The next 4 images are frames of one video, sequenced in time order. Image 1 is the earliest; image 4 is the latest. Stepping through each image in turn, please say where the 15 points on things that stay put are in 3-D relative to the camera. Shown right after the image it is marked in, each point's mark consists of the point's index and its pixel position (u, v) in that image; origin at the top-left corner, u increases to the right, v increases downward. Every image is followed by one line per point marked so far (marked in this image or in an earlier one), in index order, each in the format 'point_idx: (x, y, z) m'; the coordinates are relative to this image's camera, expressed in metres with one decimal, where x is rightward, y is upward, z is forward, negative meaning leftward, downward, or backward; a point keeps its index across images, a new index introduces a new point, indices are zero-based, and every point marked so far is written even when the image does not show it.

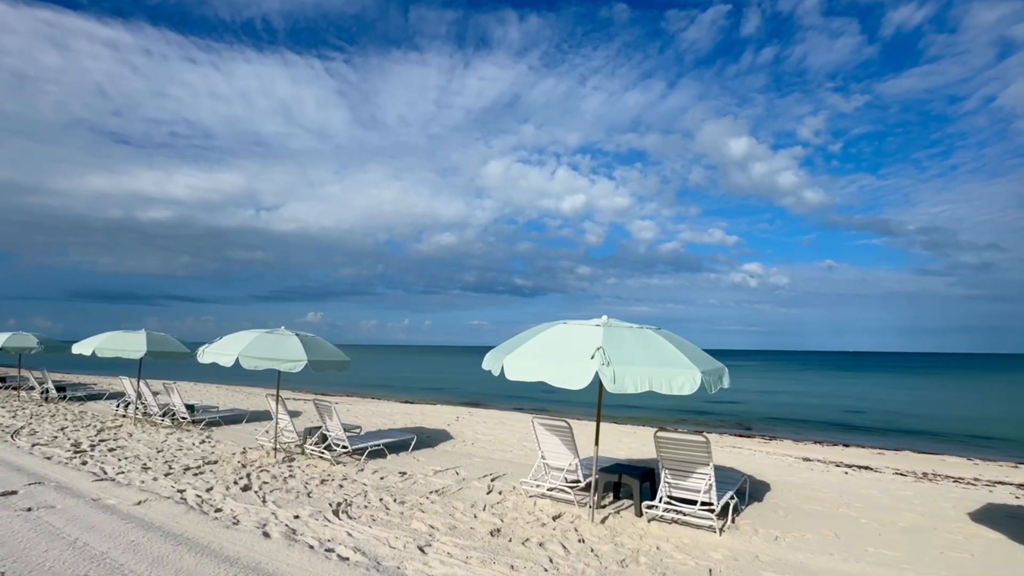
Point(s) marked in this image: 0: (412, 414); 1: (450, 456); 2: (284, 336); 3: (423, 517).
0: (-2.9, -3.7, +14.1) m
1: (-1.2, -3.3, +9.3) m
2: (-4.0, -0.8, +8.3) m
3: (-1.1, -2.8, +5.9) m
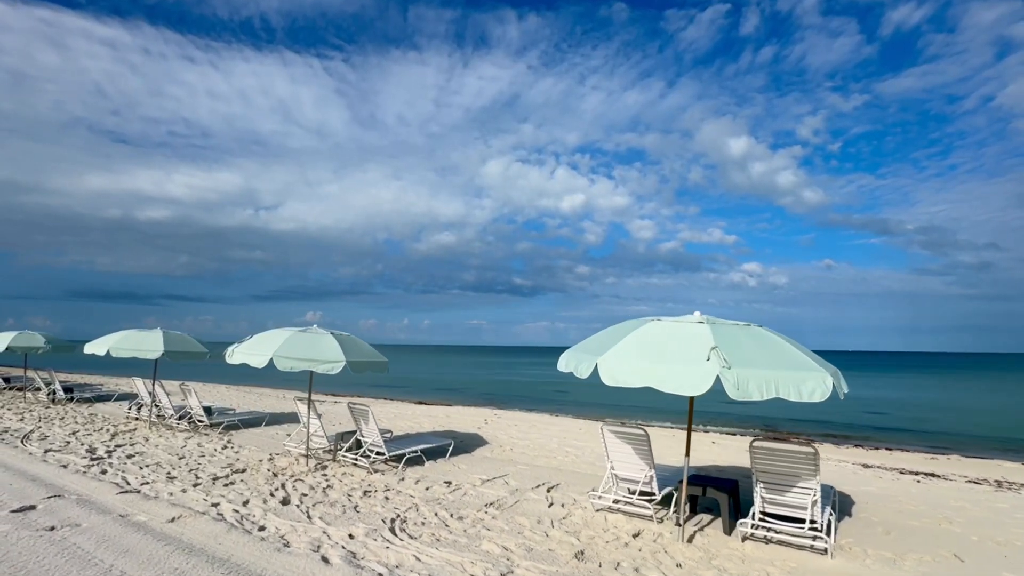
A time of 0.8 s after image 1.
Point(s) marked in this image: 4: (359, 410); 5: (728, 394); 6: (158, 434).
0: (-2.1, -3.6, +13.5) m
1: (-0.3, -3.2, +8.7) m
2: (-3.1, -0.8, +7.7) m
3: (-0.2, -2.7, +5.3) m
4: (-2.6, -2.1, +8.3) m
5: (+1.7, -0.8, +3.8) m
6: (-8.1, -3.3, +11.0) m
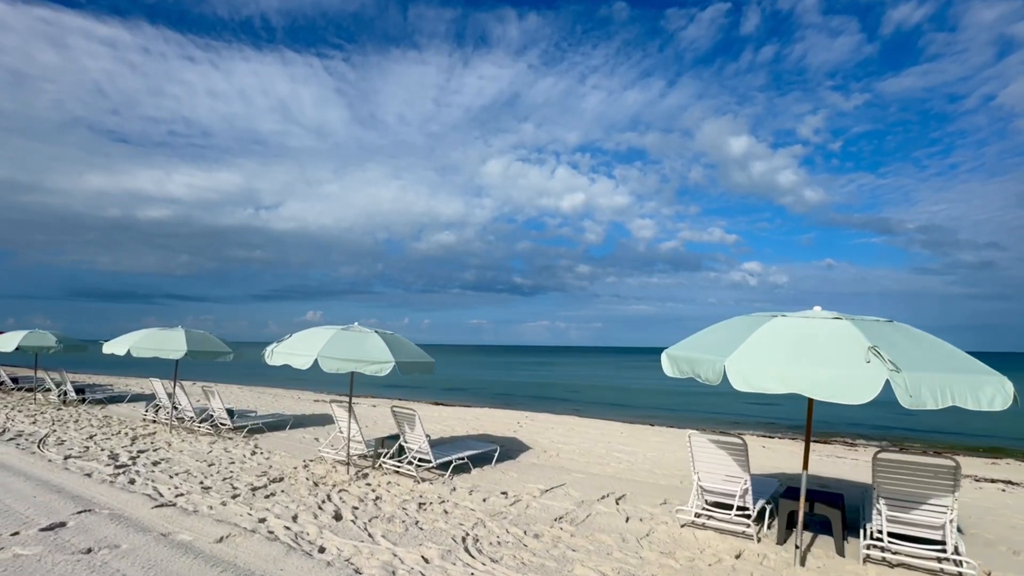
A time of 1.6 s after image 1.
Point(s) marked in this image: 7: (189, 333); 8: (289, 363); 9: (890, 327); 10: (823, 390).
0: (-1.2, -3.5, +13.0) m
1: (+0.6, -3.1, +8.1) m
2: (-2.2, -0.7, +7.2) m
3: (+0.7, -2.7, +4.7) m
4: (-1.7, -2.1, +7.8) m
5: (+2.6, -0.8, +3.2) m
6: (-7.2, -3.3, +10.5) m
7: (-7.0, -1.0, +10.4) m
8: (-3.1, -1.1, +6.8) m
9: (+3.0, -0.3, +3.8) m
10: (+2.2, -0.7, +3.4) m
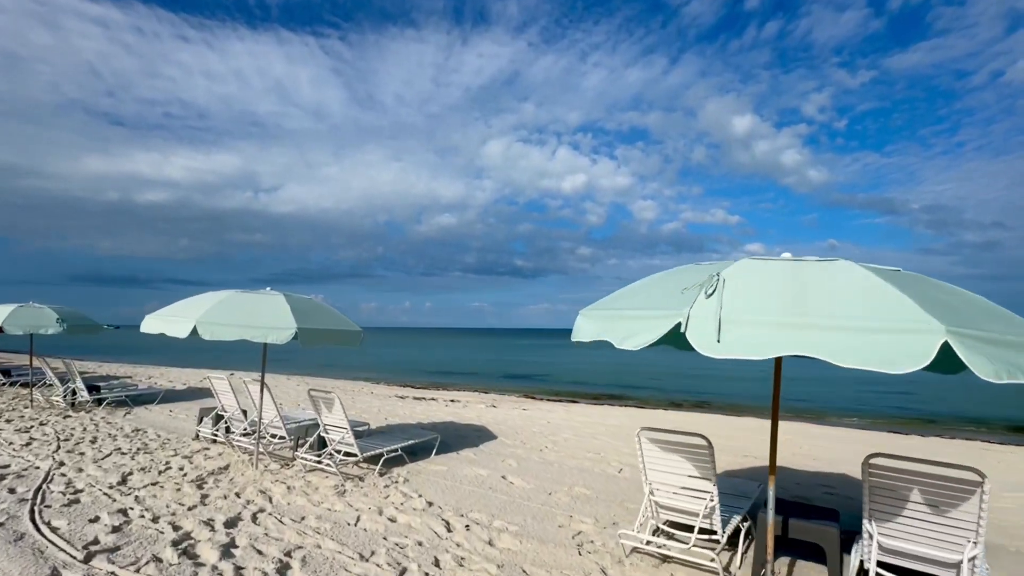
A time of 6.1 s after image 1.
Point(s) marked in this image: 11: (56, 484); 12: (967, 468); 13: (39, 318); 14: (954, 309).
0: (+3.2, -2.5, +8.5) m
1: (+4.9, -2.3, +3.6) m
2: (+2.1, +0.1, +2.6) m
3: (+5.0, -2.0, +0.2) m
4: (+2.7, -1.3, +3.2) m
5: (+6.9, -0.1, -1.4) m
6: (-2.8, -2.4, +6.0) m
7: (-2.7, -0.1, +5.9) m
8: (+1.2, -0.3, +2.2) m
9: (+7.3, +0.4, -0.8) m
10: (+6.6, -0.1, -1.2) m
11: (-5.6, -2.4, +5.9) m
12: (+2.7, -1.1, +3.2) m
13: (-10.5, -0.6, +10.7) m
14: (+2.0, -0.1, +2.2) m
